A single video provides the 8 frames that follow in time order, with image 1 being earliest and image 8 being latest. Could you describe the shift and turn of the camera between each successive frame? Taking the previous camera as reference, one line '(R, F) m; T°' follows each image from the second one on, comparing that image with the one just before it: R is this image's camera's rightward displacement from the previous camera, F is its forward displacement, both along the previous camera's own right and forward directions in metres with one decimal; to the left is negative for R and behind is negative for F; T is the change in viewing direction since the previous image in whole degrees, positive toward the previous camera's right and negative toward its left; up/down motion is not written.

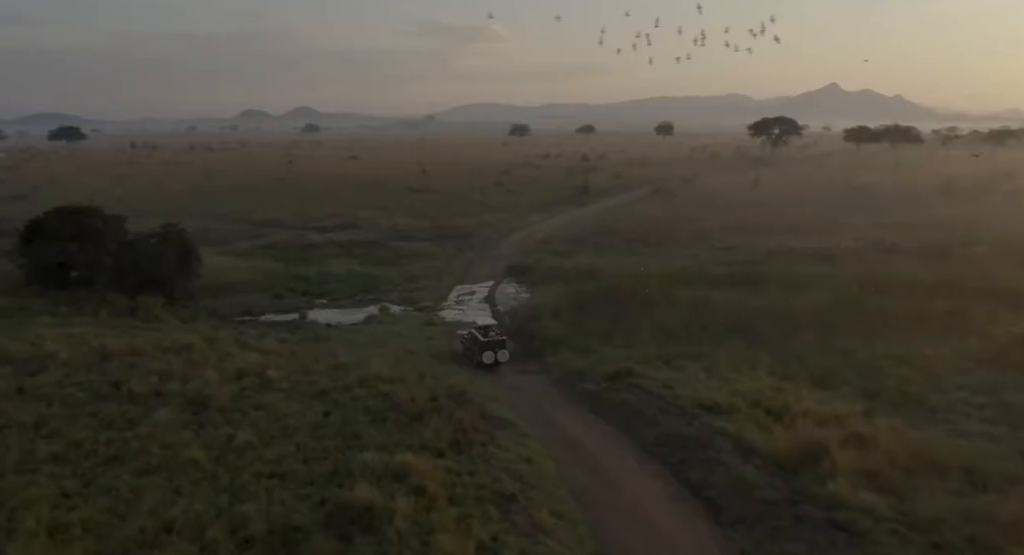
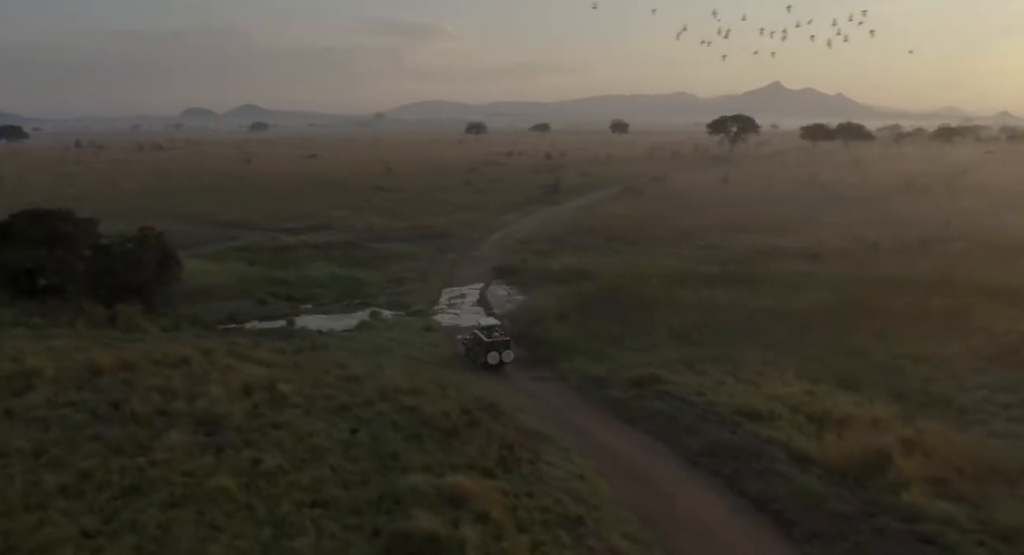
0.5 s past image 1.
(-2.1, +1.2) m; +4°
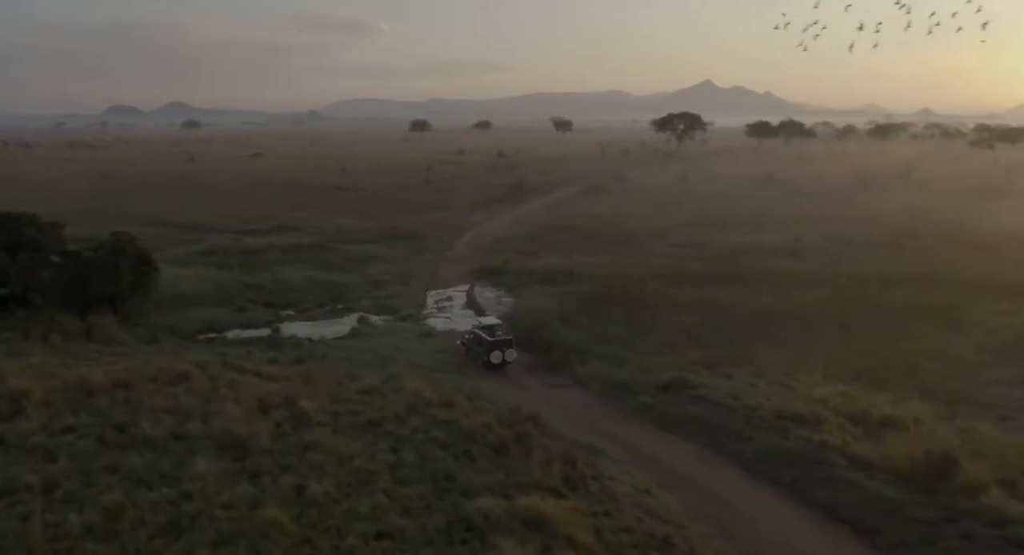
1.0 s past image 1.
(-2.4, +1.2) m; +5°
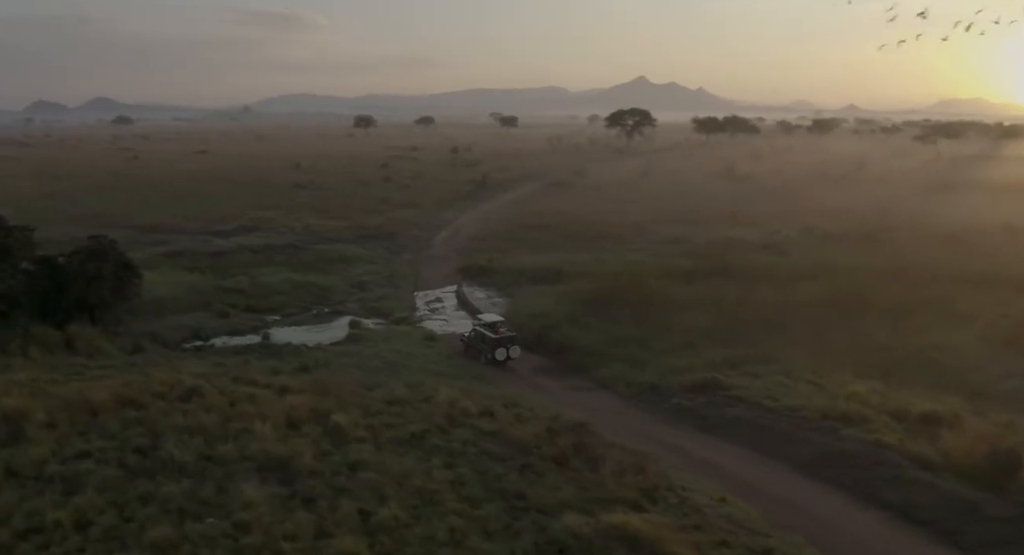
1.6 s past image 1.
(-2.4, +1.0) m; +5°
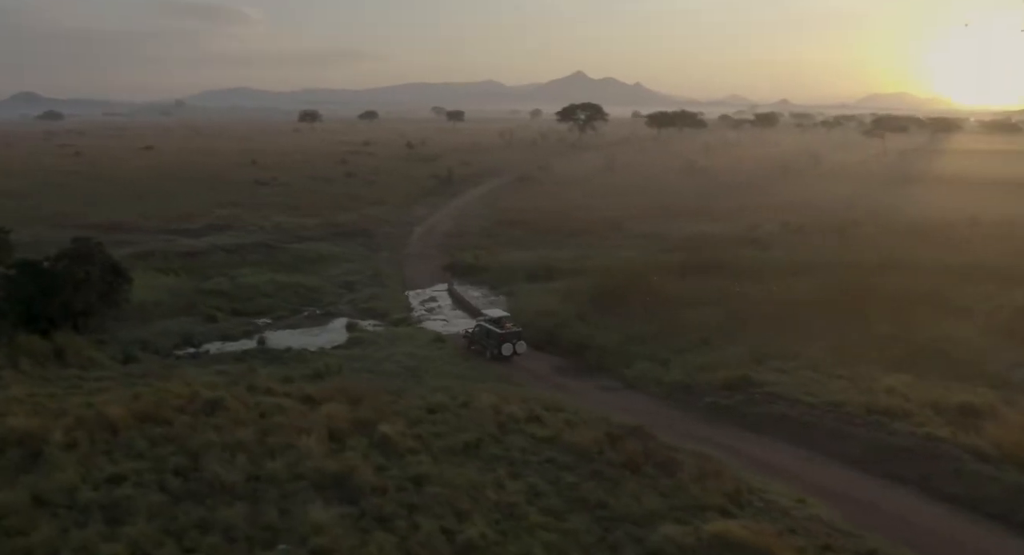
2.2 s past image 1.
(-2.4, +0.9) m; +5°
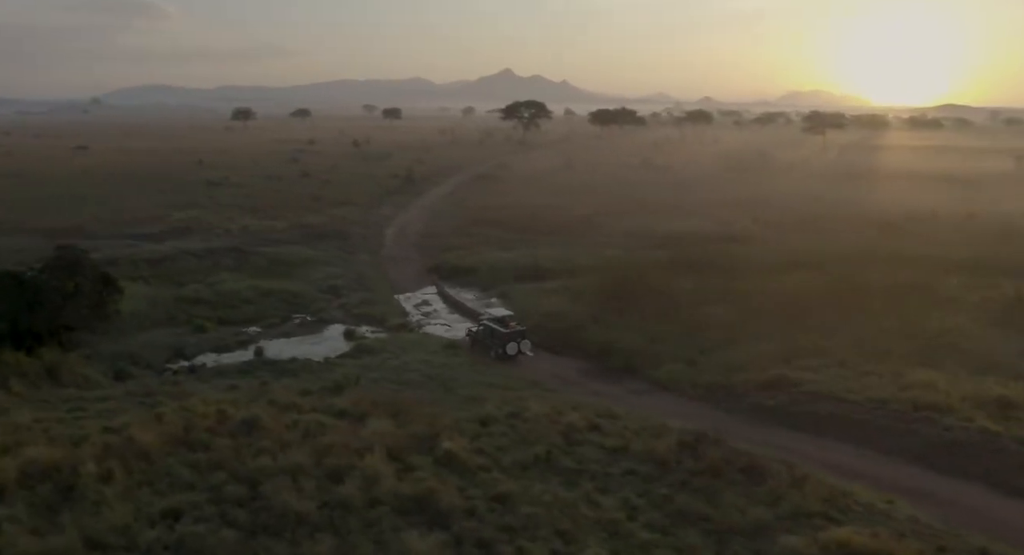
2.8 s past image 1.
(-2.7, +1.0) m; +5°
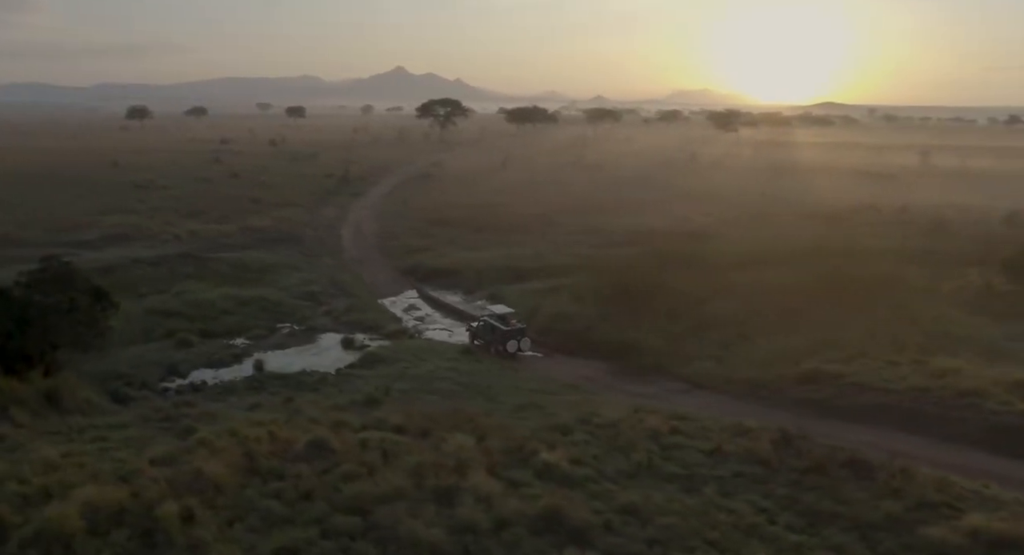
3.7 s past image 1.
(-3.6, +1.0) m; +8°
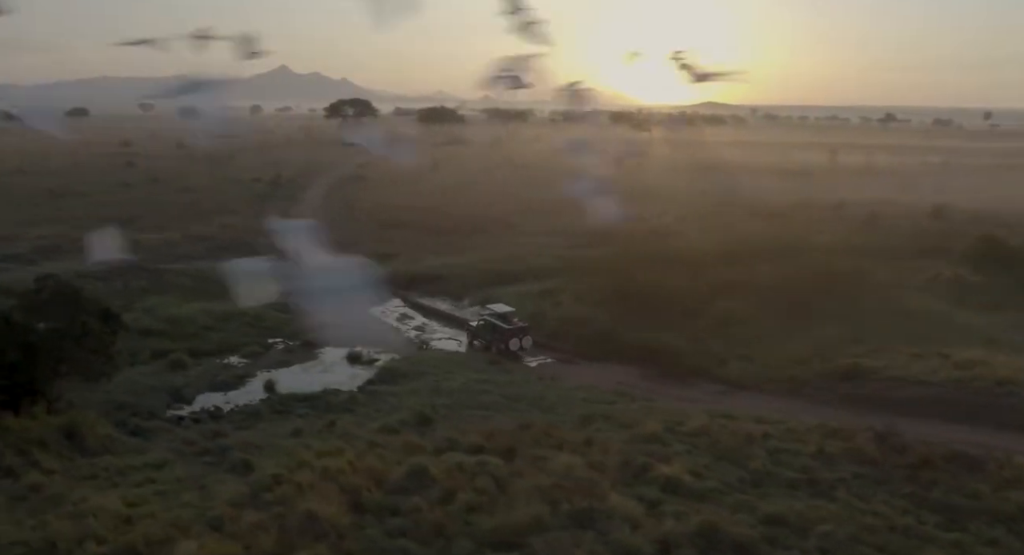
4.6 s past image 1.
(-3.7, +1.2) m; +8°
